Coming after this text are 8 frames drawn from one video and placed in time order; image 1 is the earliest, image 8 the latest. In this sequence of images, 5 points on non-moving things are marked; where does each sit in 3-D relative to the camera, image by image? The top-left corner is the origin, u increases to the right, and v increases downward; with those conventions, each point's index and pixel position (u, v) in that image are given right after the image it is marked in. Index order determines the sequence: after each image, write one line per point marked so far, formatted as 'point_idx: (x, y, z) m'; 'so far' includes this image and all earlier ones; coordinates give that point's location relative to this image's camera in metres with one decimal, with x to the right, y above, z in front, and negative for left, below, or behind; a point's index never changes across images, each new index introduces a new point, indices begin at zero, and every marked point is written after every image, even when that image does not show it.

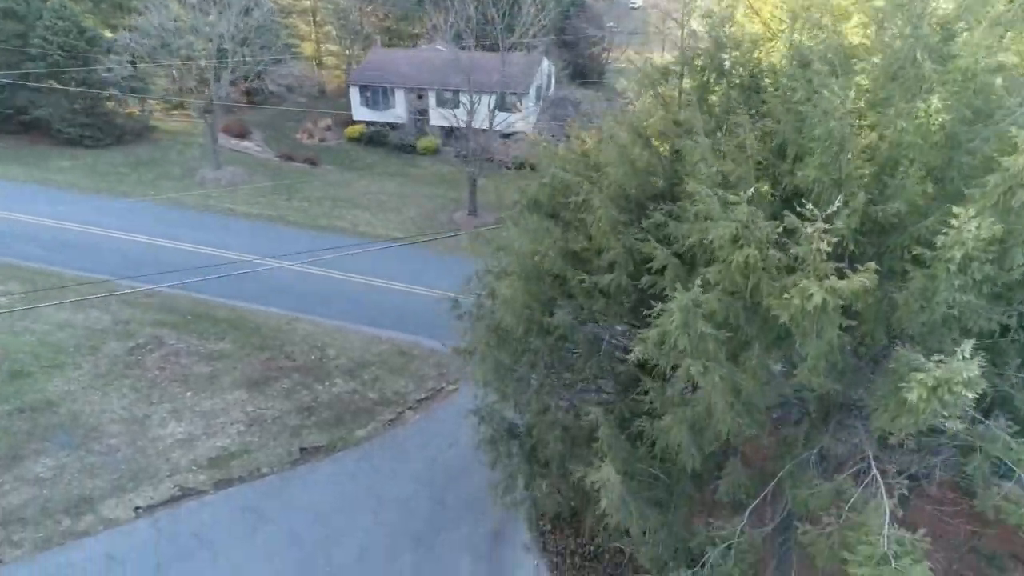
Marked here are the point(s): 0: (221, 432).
0: (-5.2, -2.5, +12.7) m
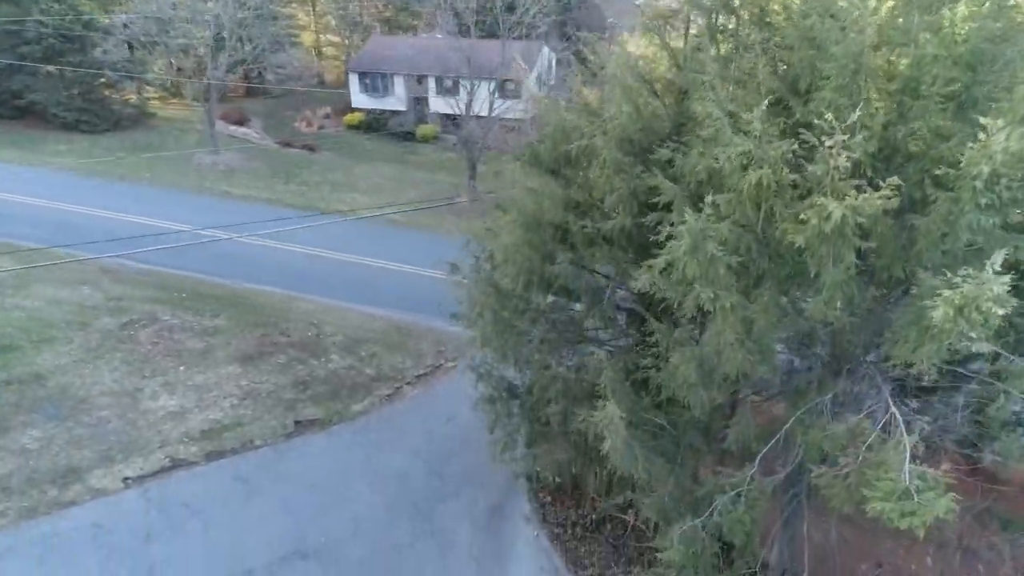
0: (-5.2, -2.0, +12.4) m
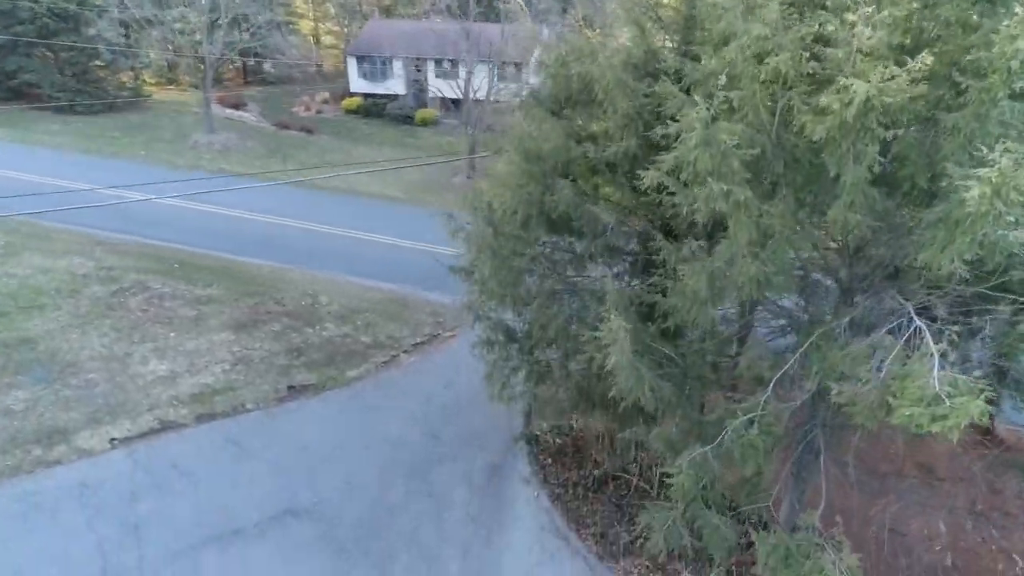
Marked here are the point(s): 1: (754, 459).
0: (-5.2, -1.4, +12.0) m
1: (+1.8, -1.2, +5.2) m
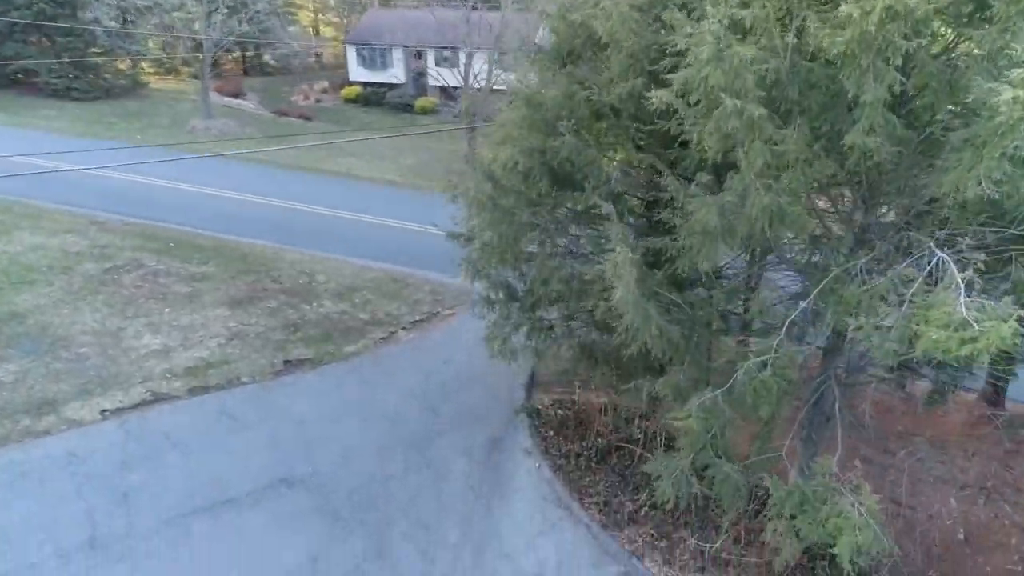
0: (-5.2, -0.9, +11.8) m
1: (+1.8, -0.8, +5.0) m
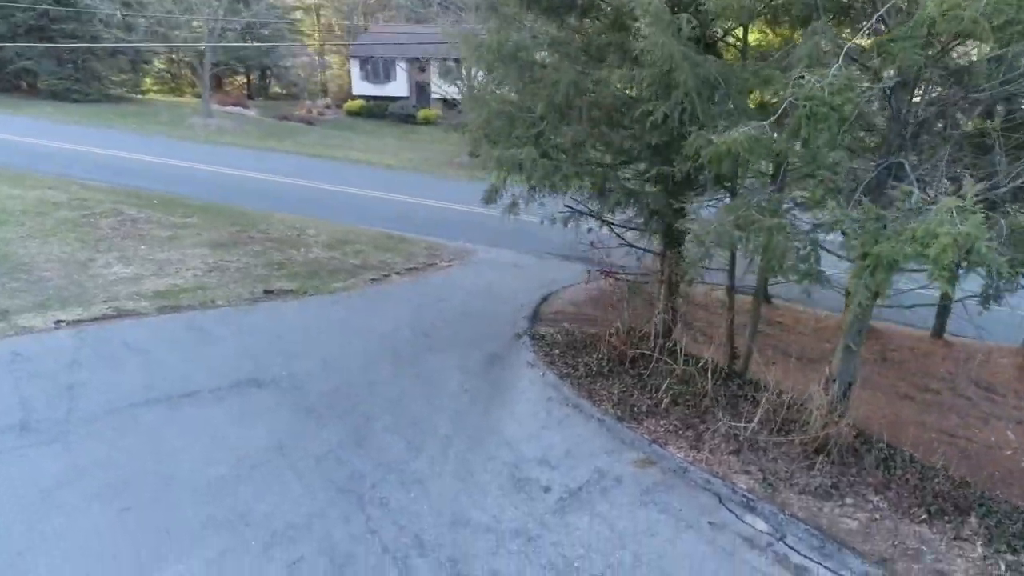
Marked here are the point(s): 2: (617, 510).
0: (-5.1, +0.2, +10.9) m
1: (+1.8, +0.9, +4.0) m
2: (+0.8, -1.8, +5.7) m
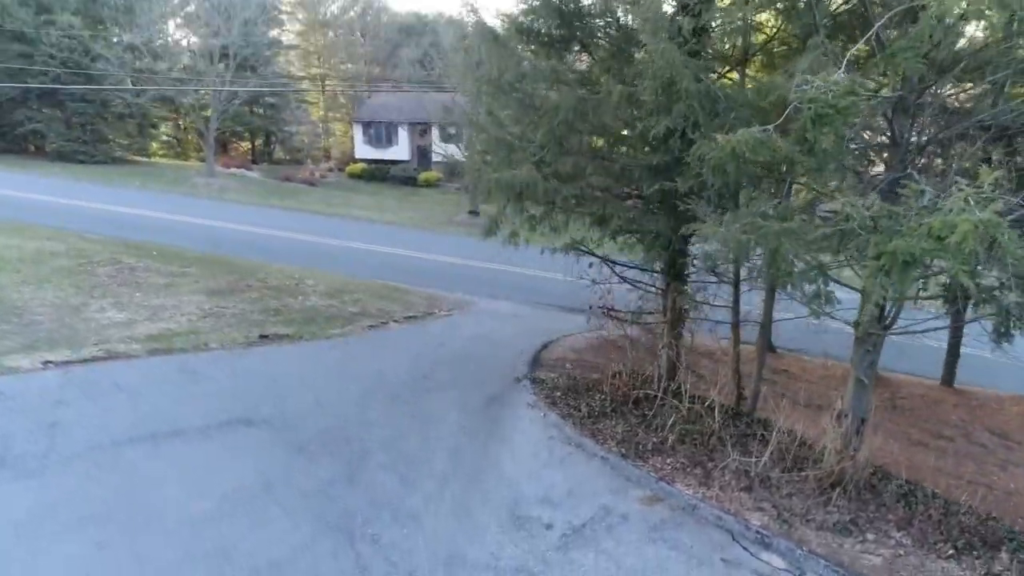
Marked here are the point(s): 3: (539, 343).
0: (-5.1, -0.5, +10.7) m
1: (+1.8, +0.9, +3.9) m
2: (+0.8, -2.0, +5.4) m
3: (+0.5, -0.9, +11.7) m
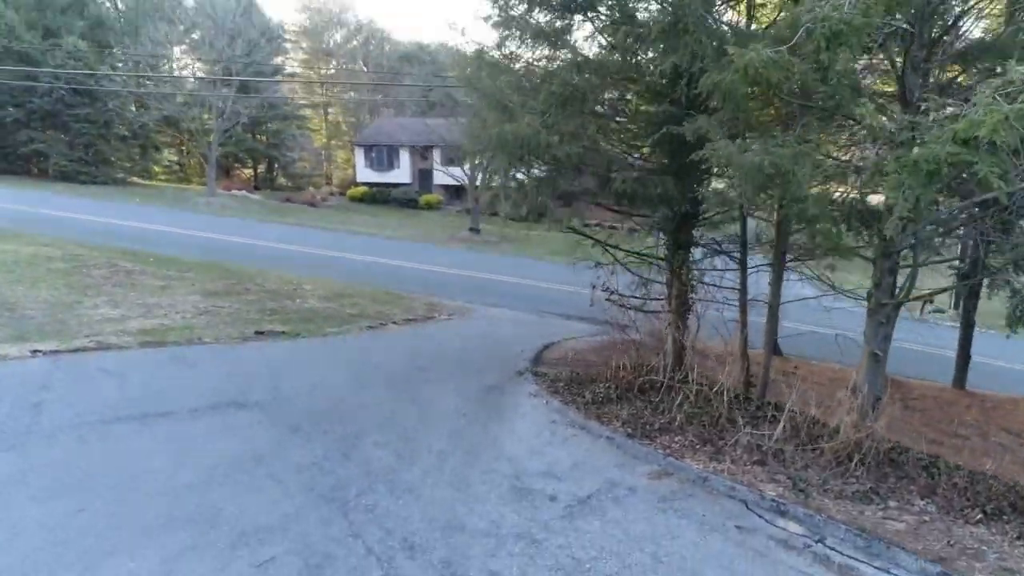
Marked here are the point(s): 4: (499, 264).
0: (-5.1, -0.4, +10.5) m
1: (+1.8, +1.3, +3.8) m
2: (+0.8, -1.6, +5.1) m
3: (+0.5, -0.9, +11.4) m
4: (-0.3, +0.6, +18.4) m
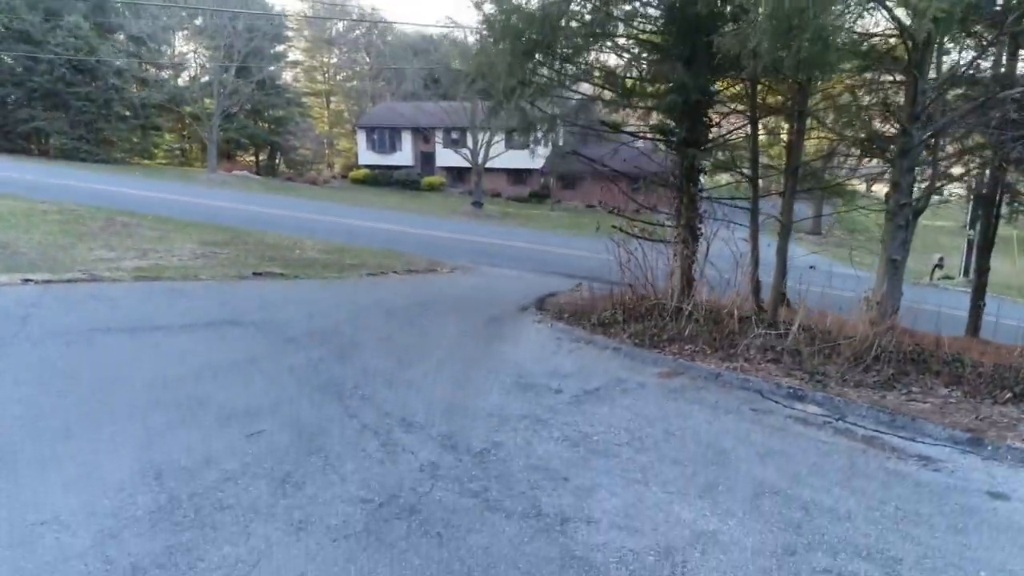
0: (-5.1, +0.4, +10.3) m
1: (+1.8, +2.1, +3.6) m
2: (+0.9, -0.8, +4.9) m
3: (+0.5, -0.1, +11.2) m
4: (-0.3, +1.4, +18.2) m
